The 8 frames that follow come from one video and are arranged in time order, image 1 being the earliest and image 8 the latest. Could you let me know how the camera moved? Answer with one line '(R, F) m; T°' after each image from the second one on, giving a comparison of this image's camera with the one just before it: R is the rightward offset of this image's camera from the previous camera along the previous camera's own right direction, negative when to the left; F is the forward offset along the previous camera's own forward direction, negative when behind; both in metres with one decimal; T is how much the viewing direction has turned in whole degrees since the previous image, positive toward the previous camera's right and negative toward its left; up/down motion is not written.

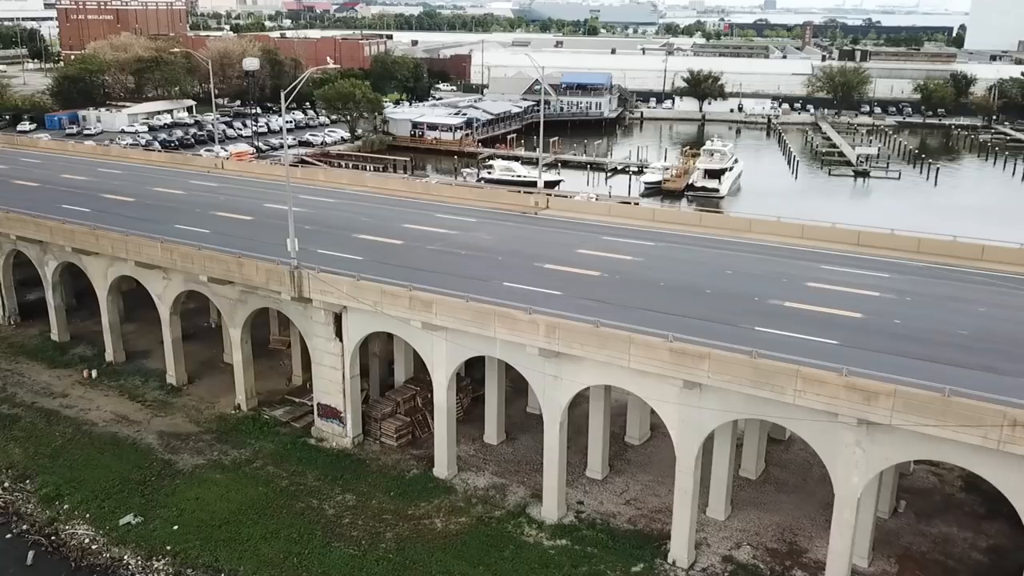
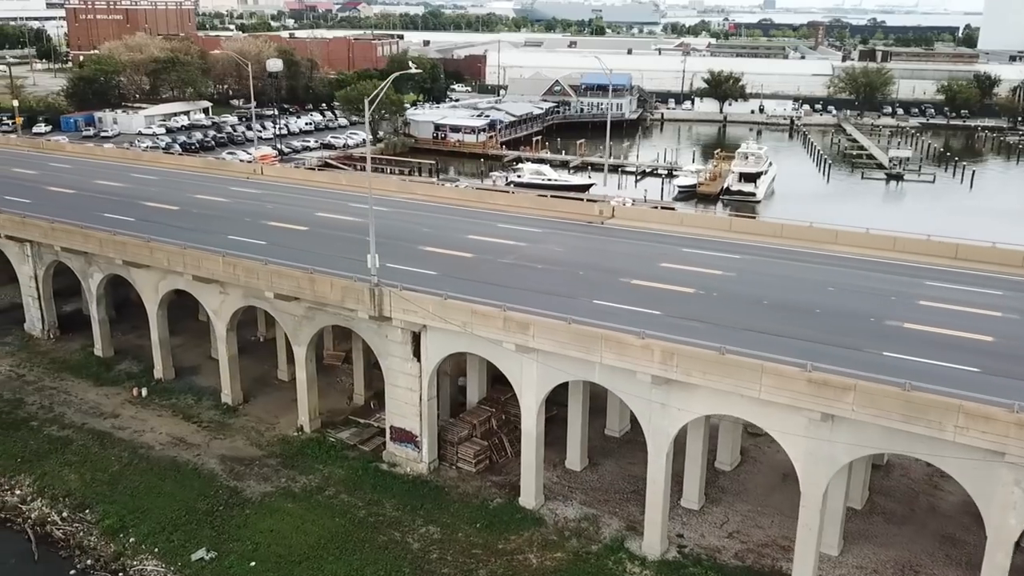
(-2.8, +1.7) m; 0°
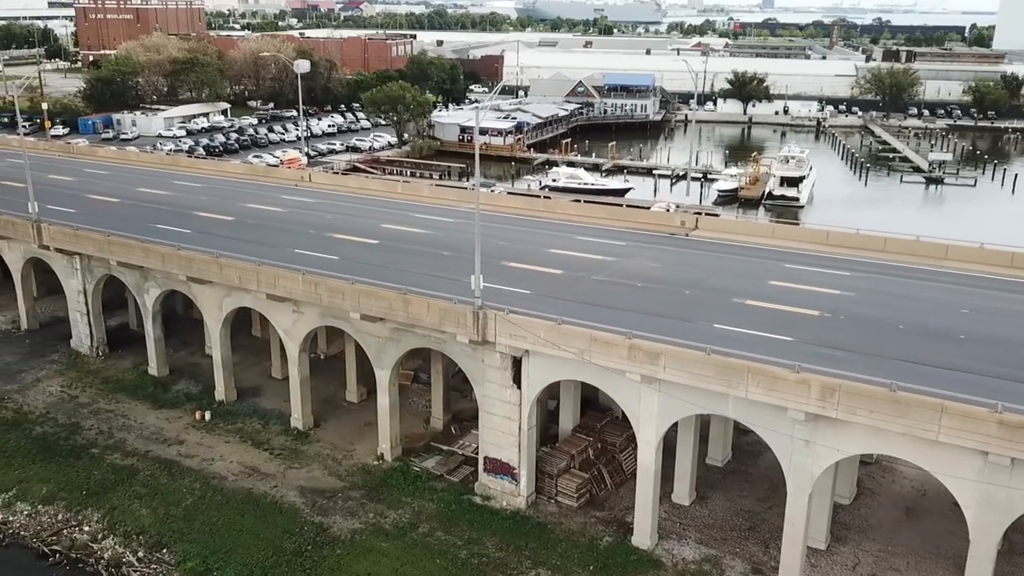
(-3.3, +2.0) m; 0°
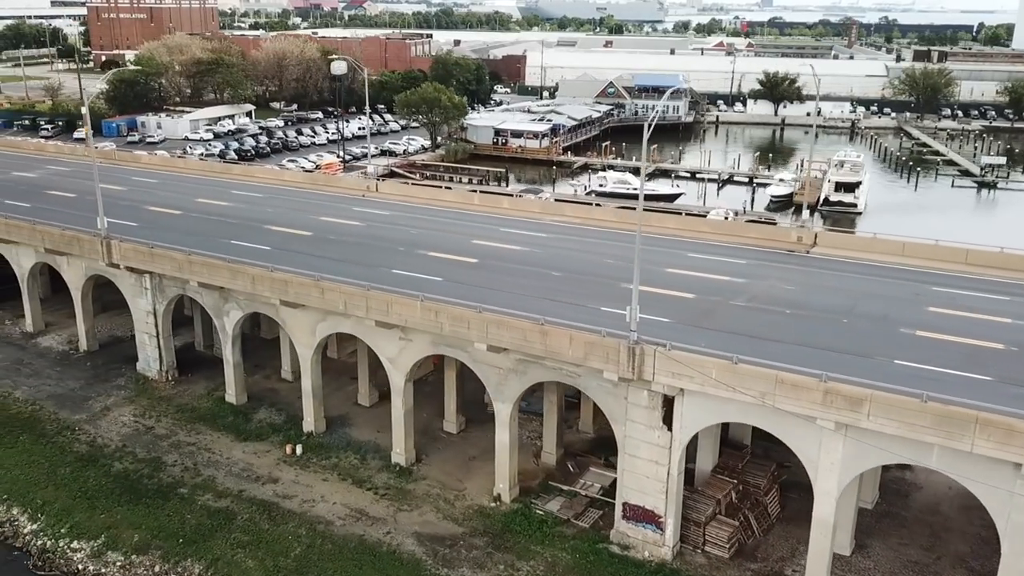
(-4.1, +2.5) m; 0°
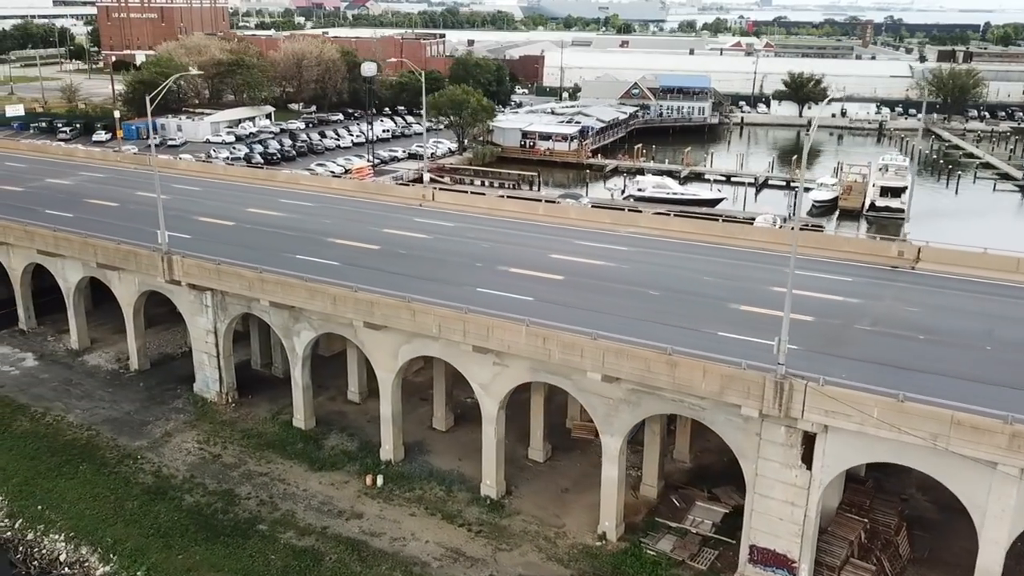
(-3.1, +1.9) m; 0°
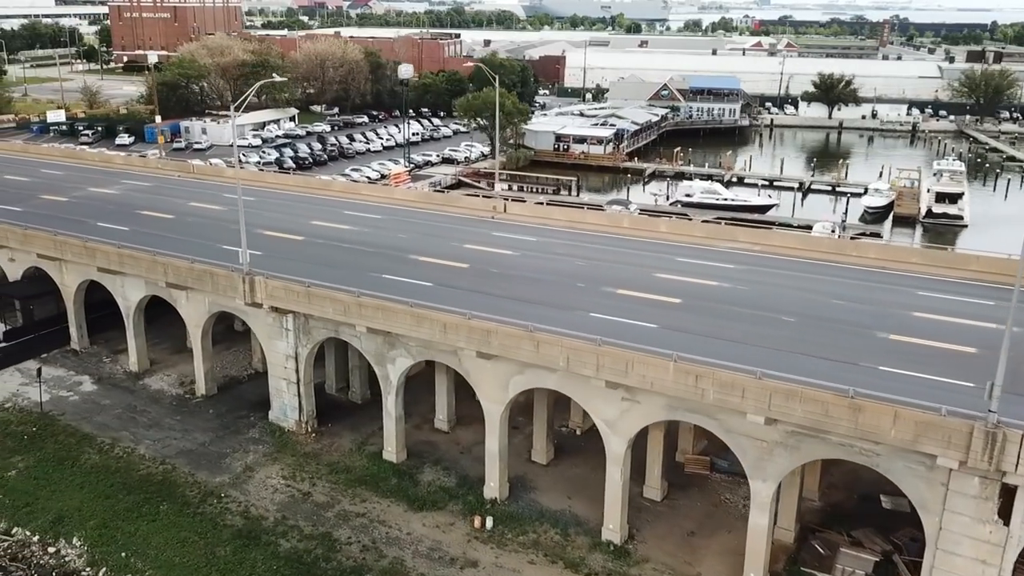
(-3.7, +2.2) m; 0°
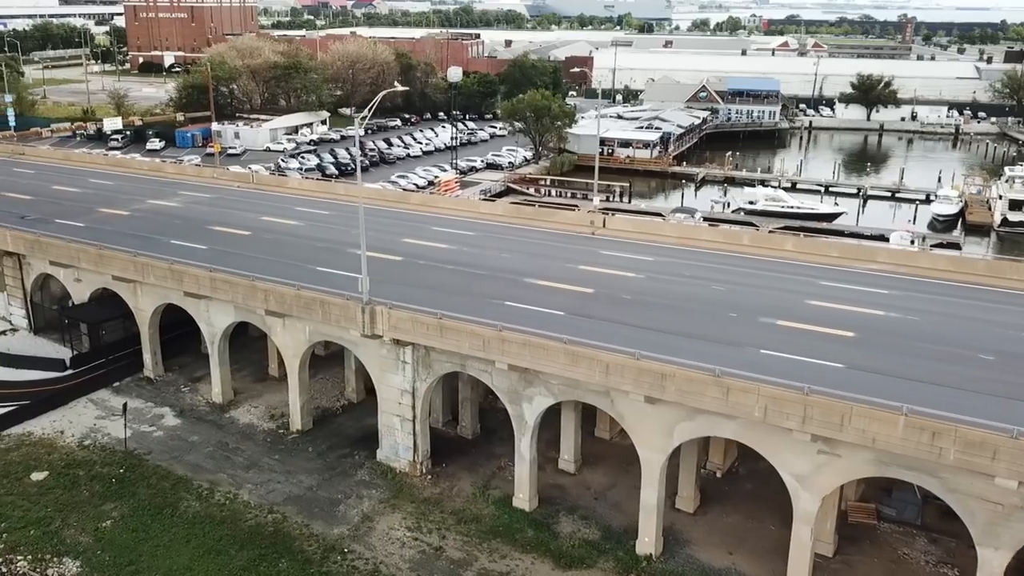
(-4.5, +2.8) m; 0°
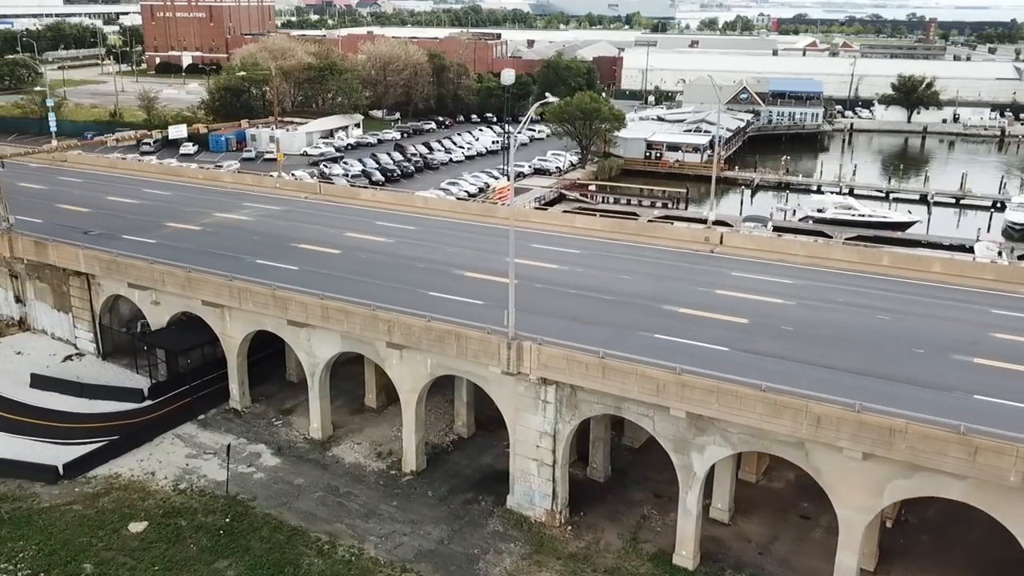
(-4.5, +2.8) m; 0°
